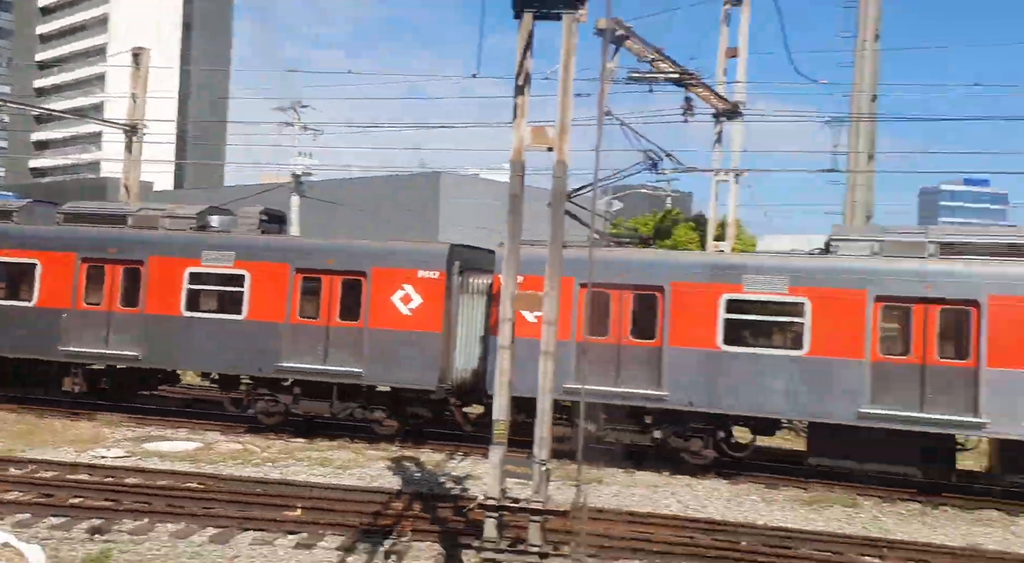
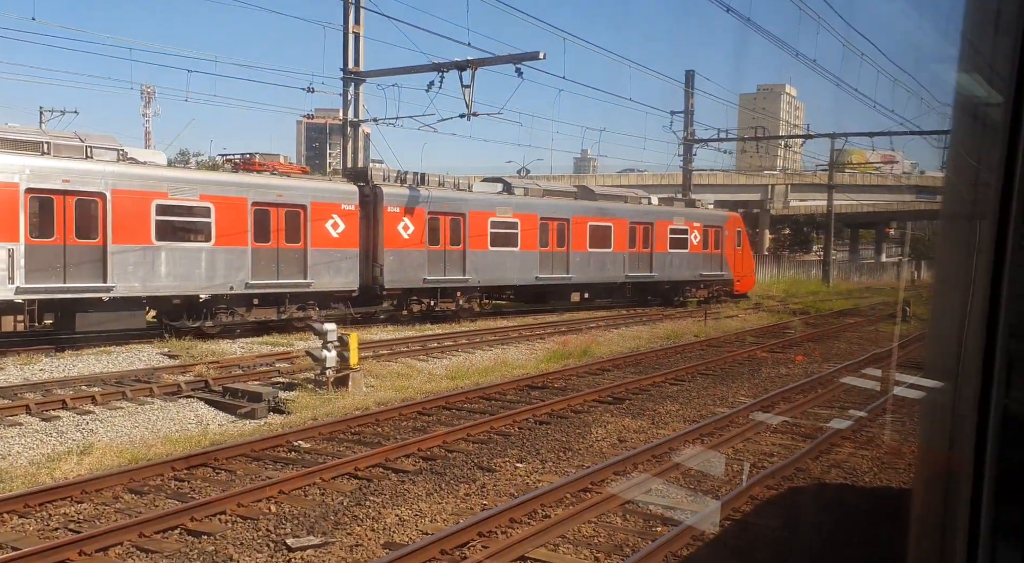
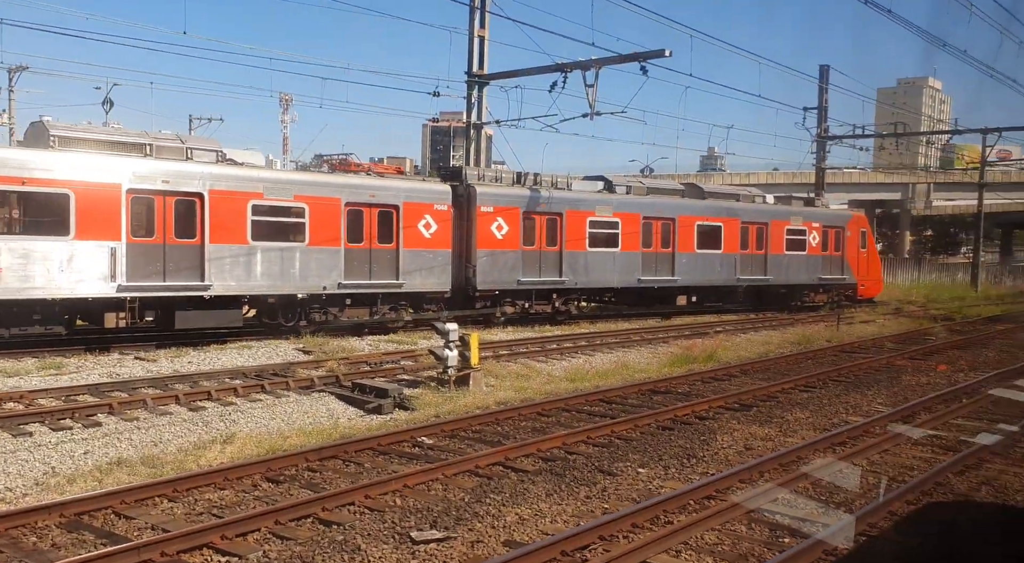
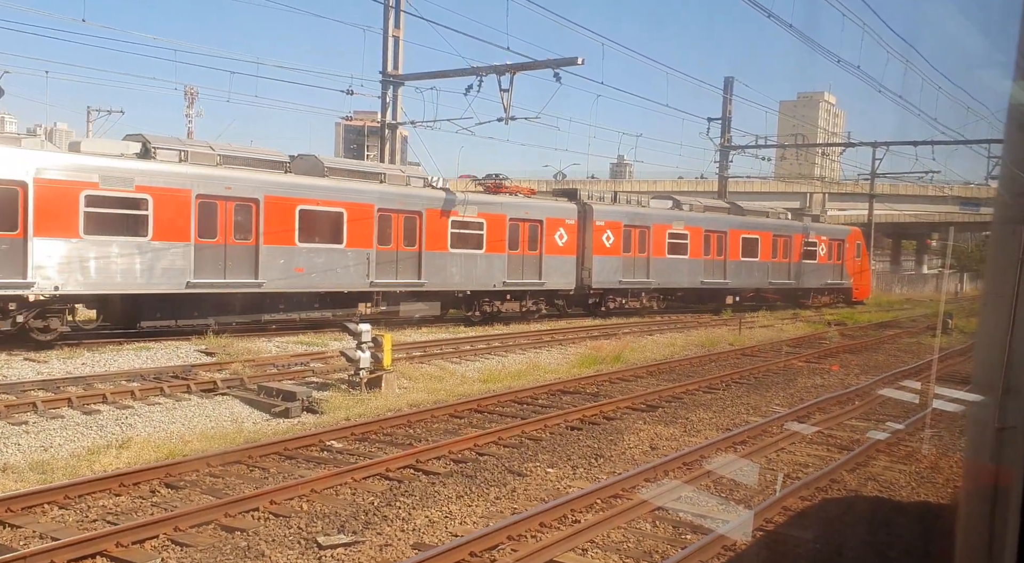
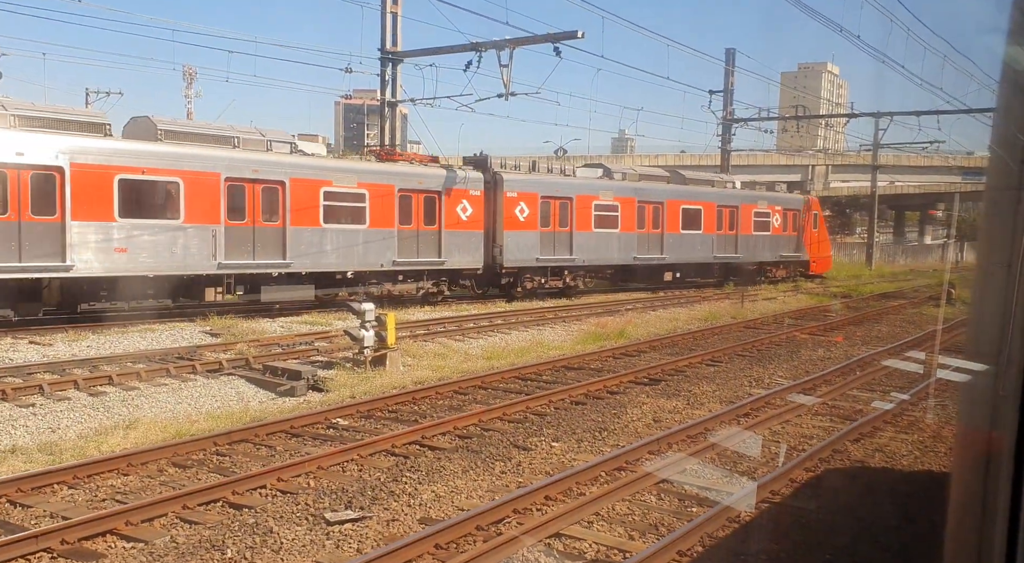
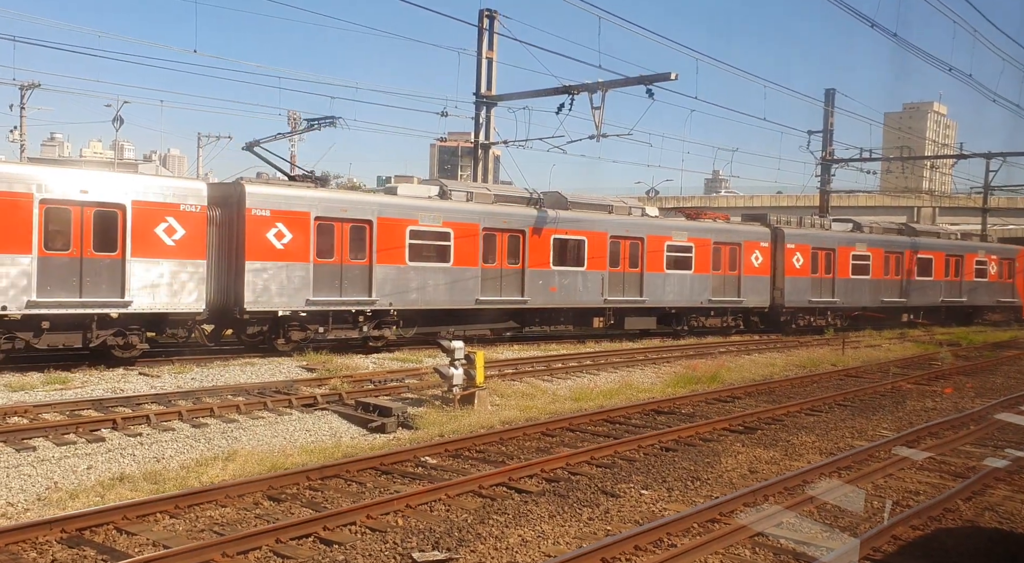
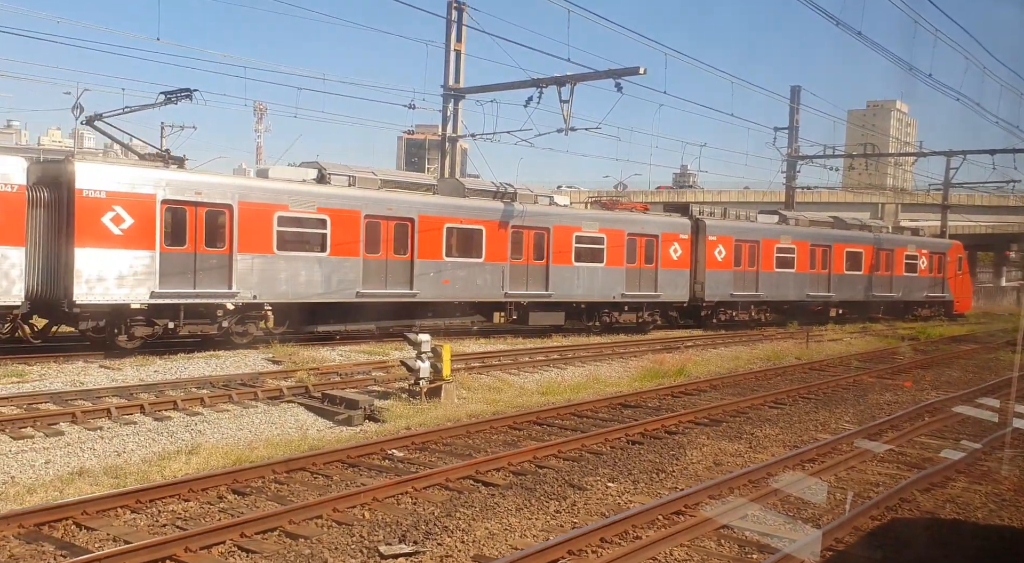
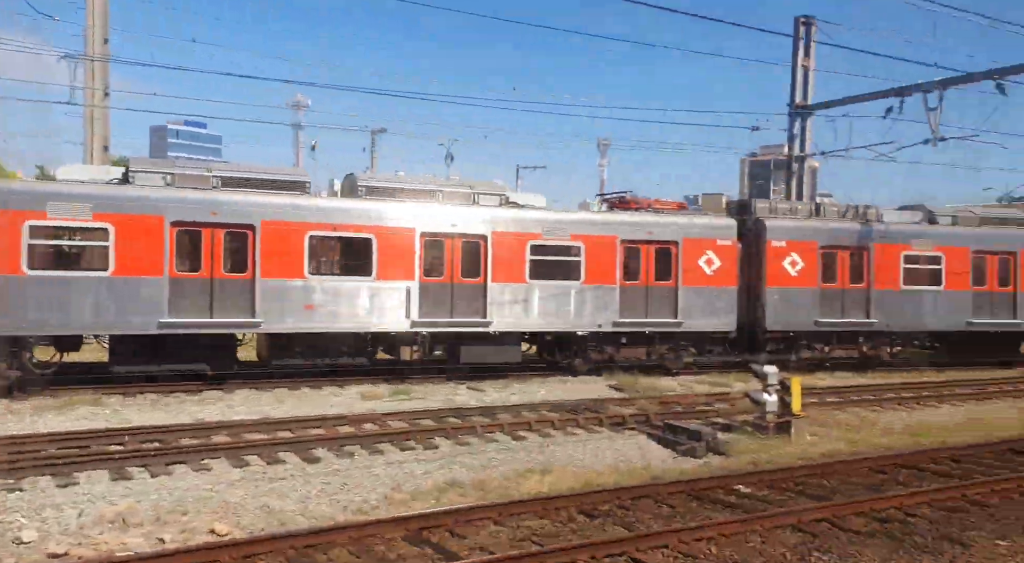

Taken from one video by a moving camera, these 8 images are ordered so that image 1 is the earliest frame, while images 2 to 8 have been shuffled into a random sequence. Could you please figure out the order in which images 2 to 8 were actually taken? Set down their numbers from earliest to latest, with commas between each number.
8, 3, 2, 5, 4, 7, 6
